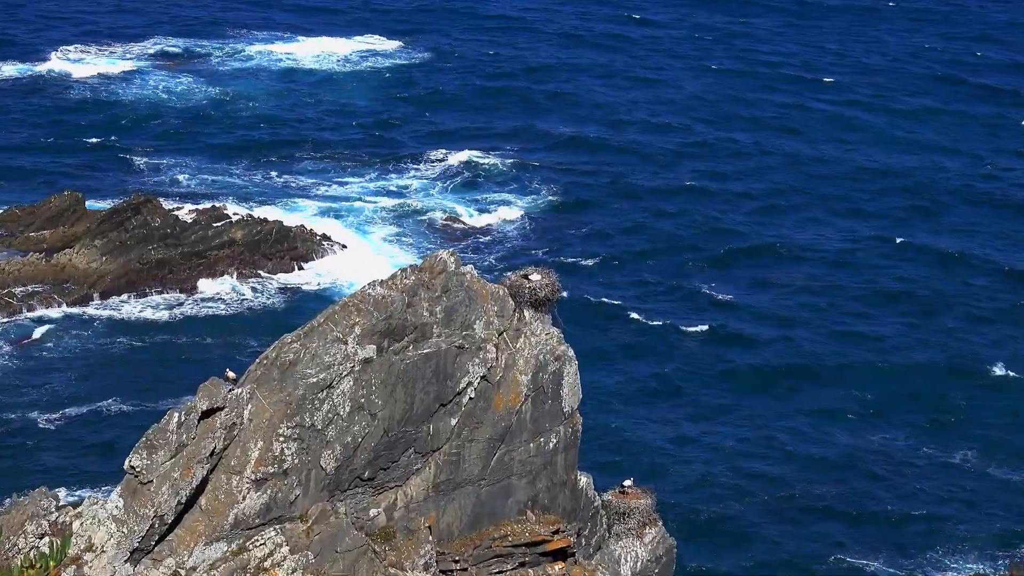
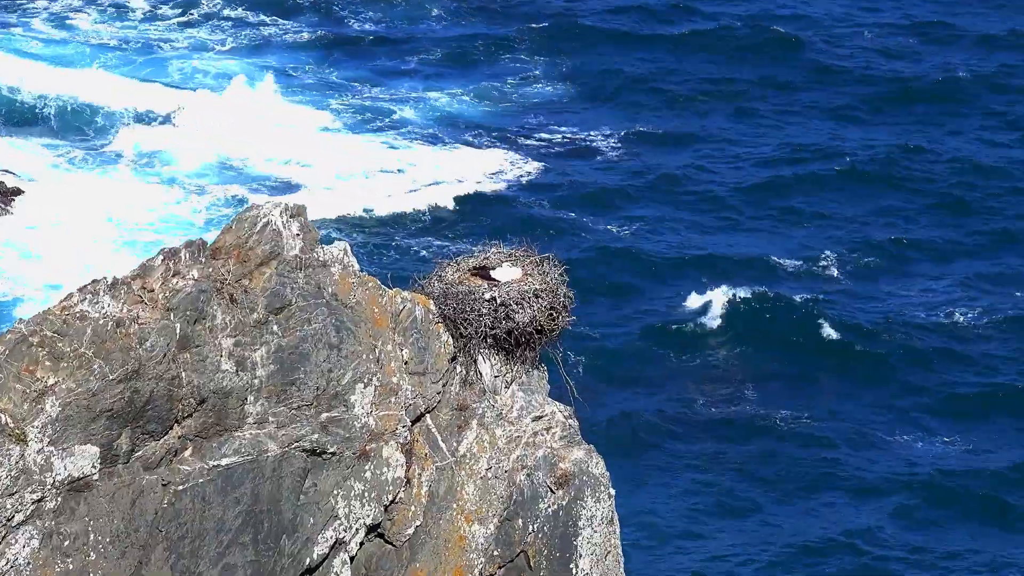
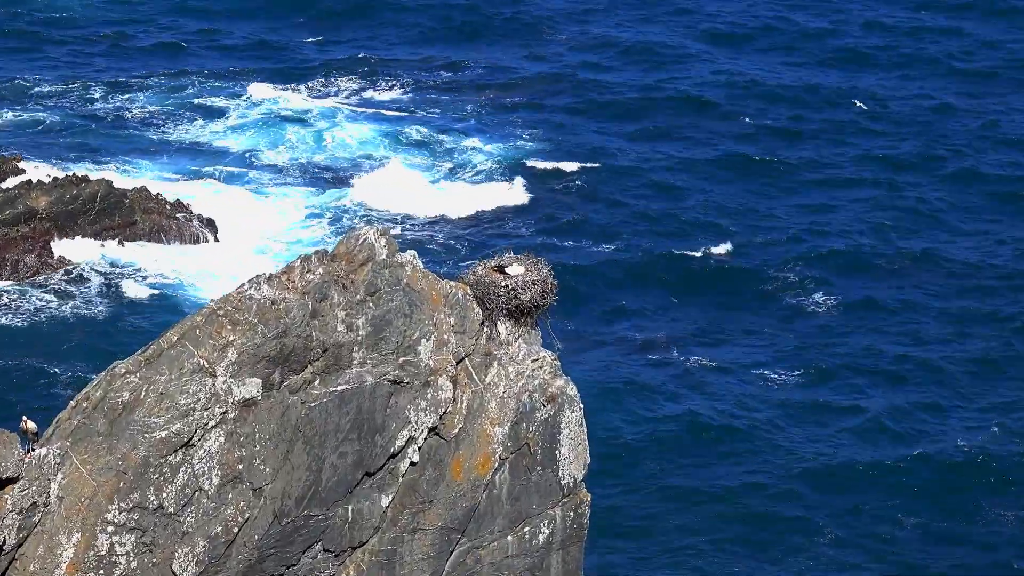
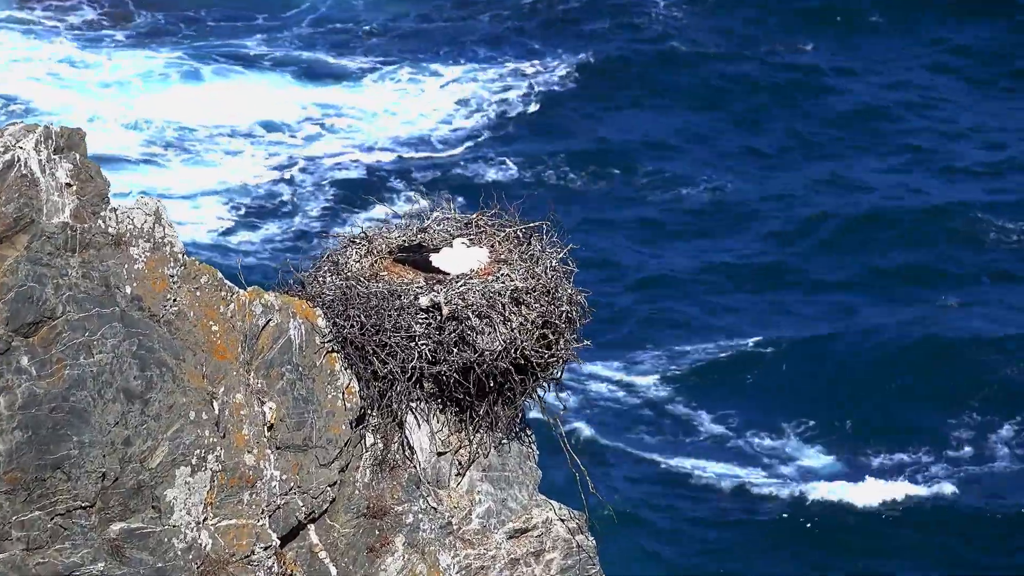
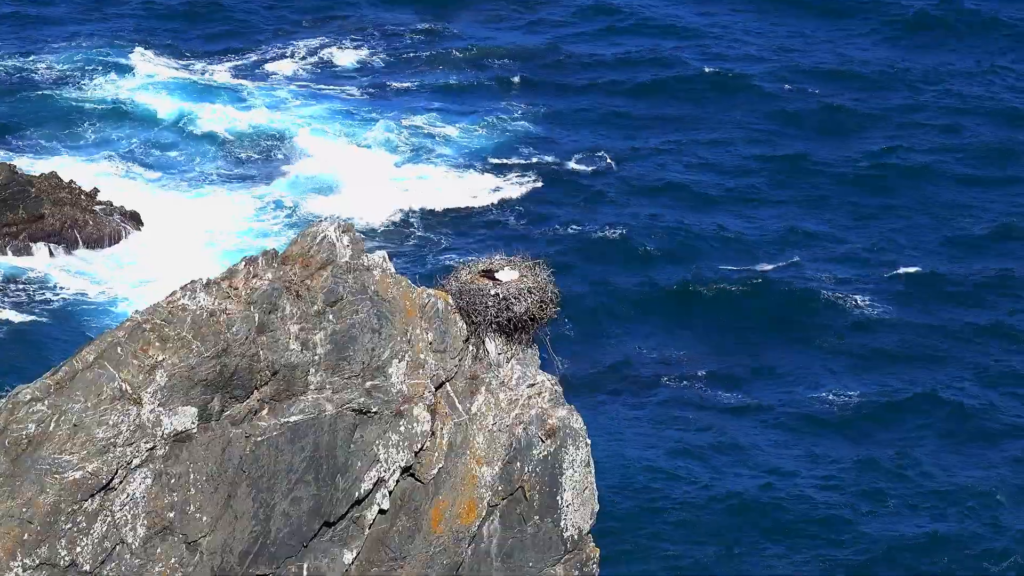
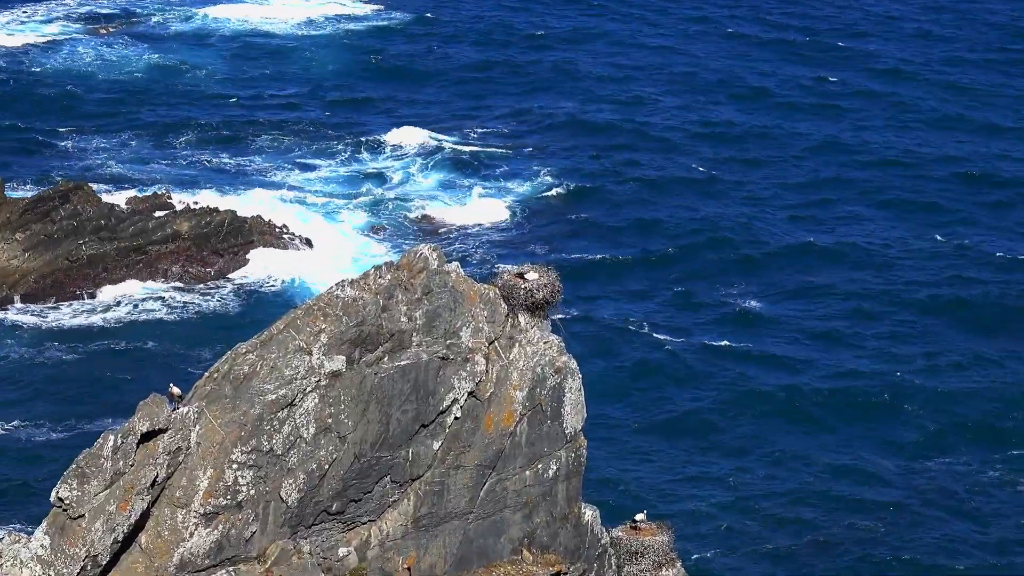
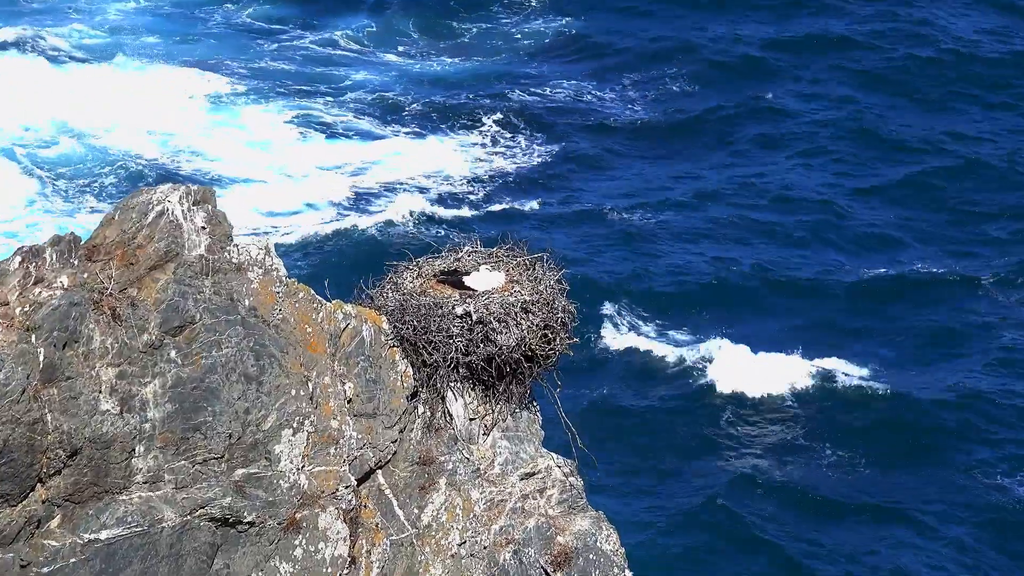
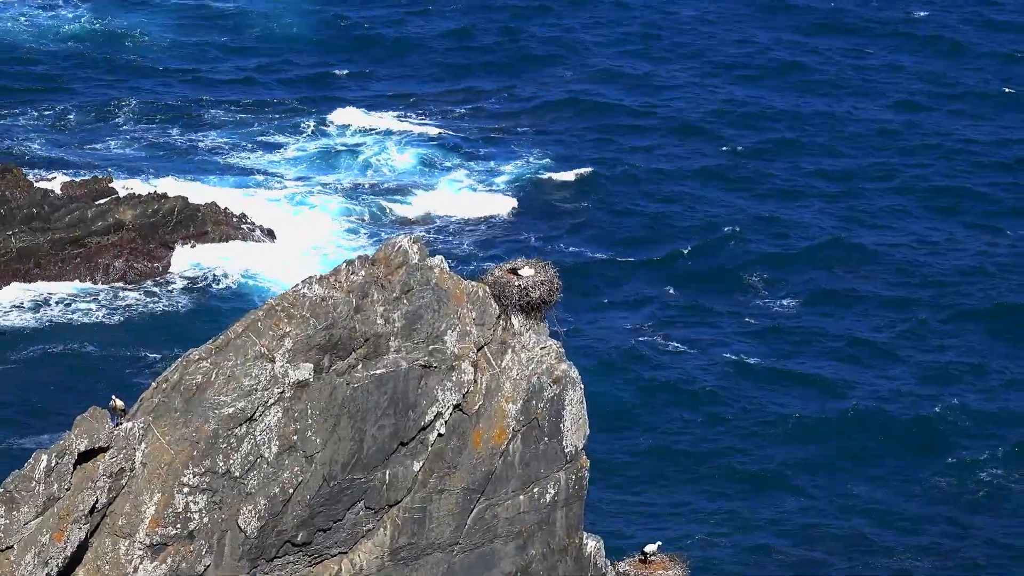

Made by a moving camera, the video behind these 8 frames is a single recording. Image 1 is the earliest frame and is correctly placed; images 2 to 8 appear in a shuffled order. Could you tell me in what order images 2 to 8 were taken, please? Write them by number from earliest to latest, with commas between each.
6, 8, 3, 5, 2, 7, 4
